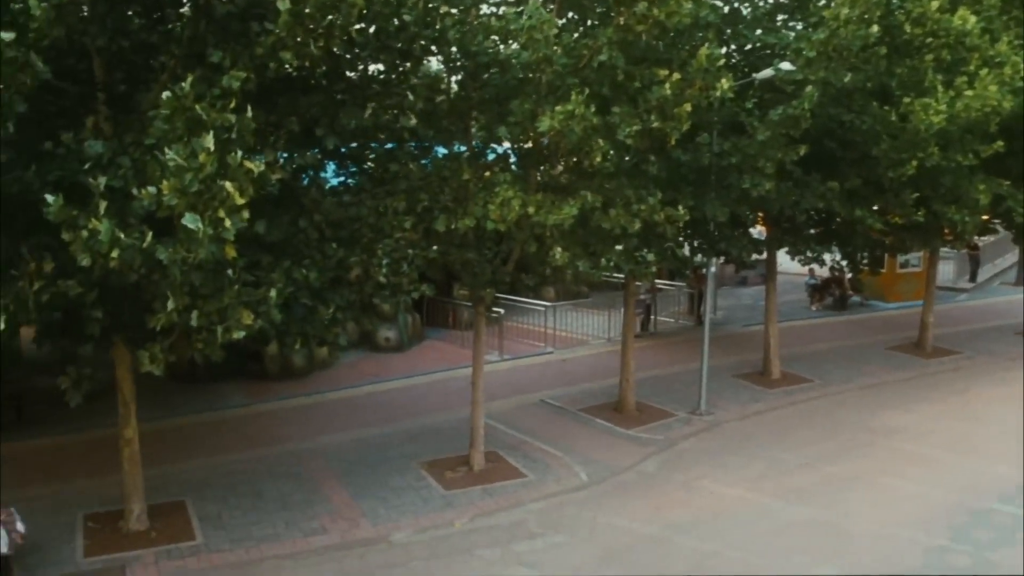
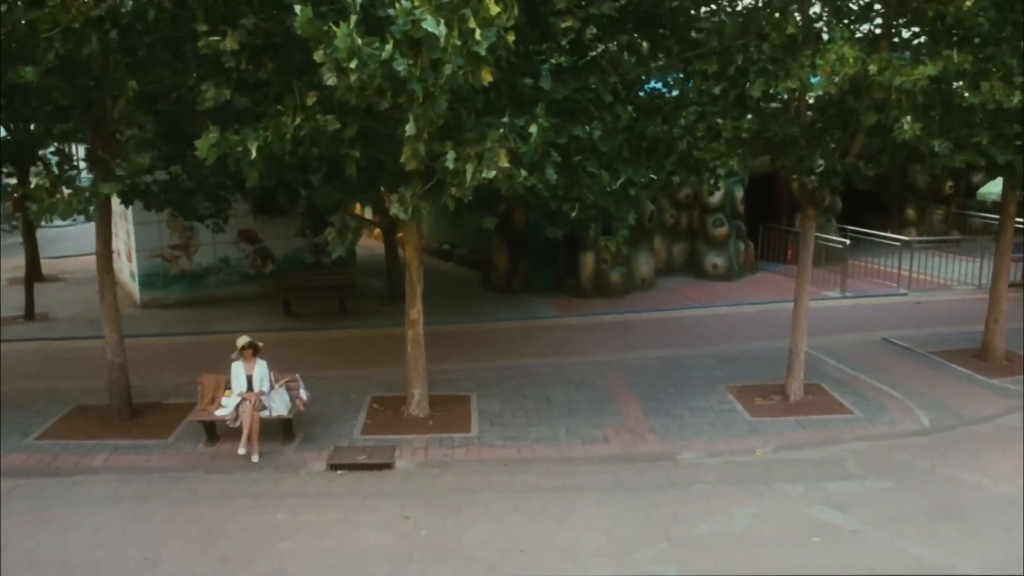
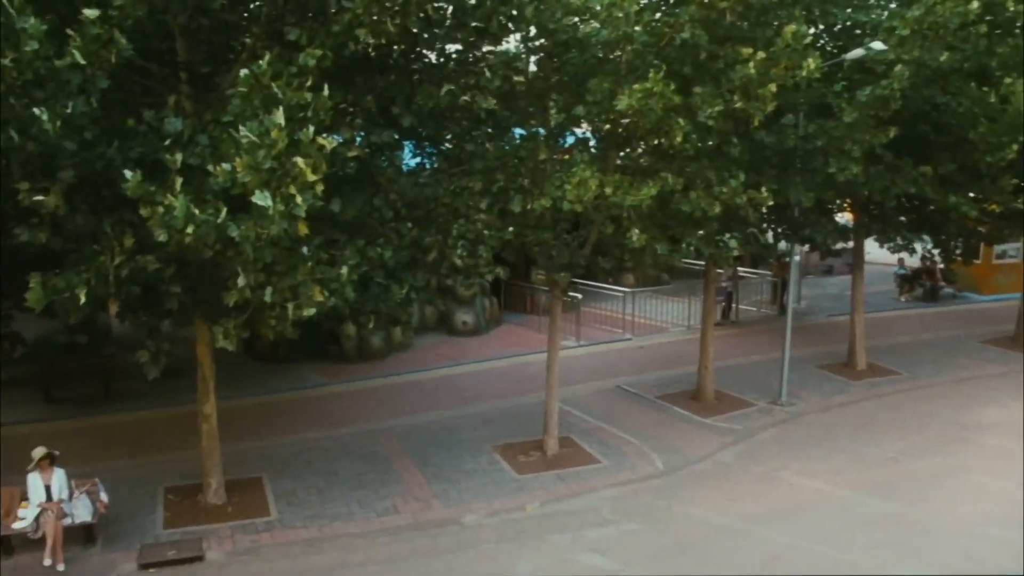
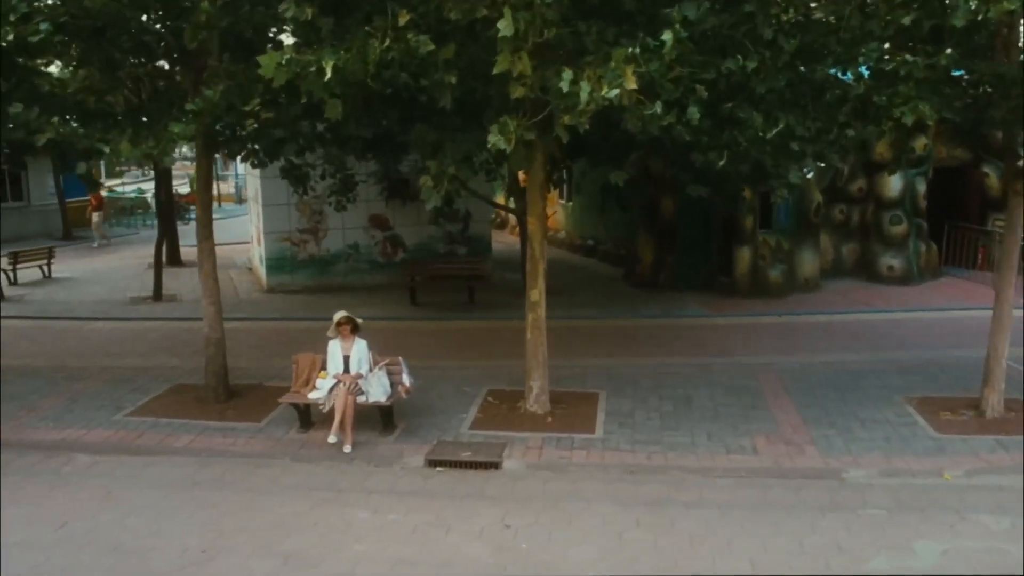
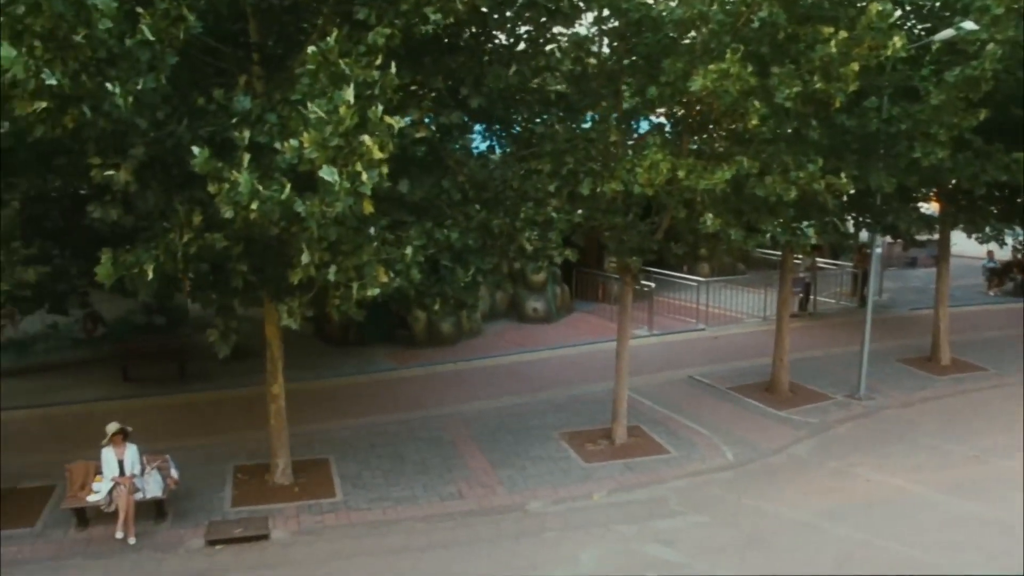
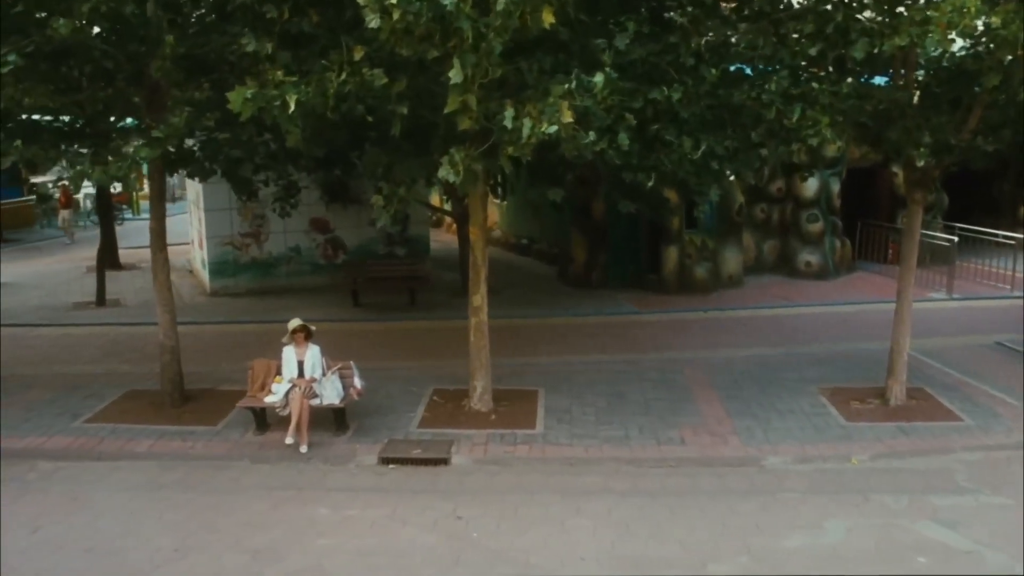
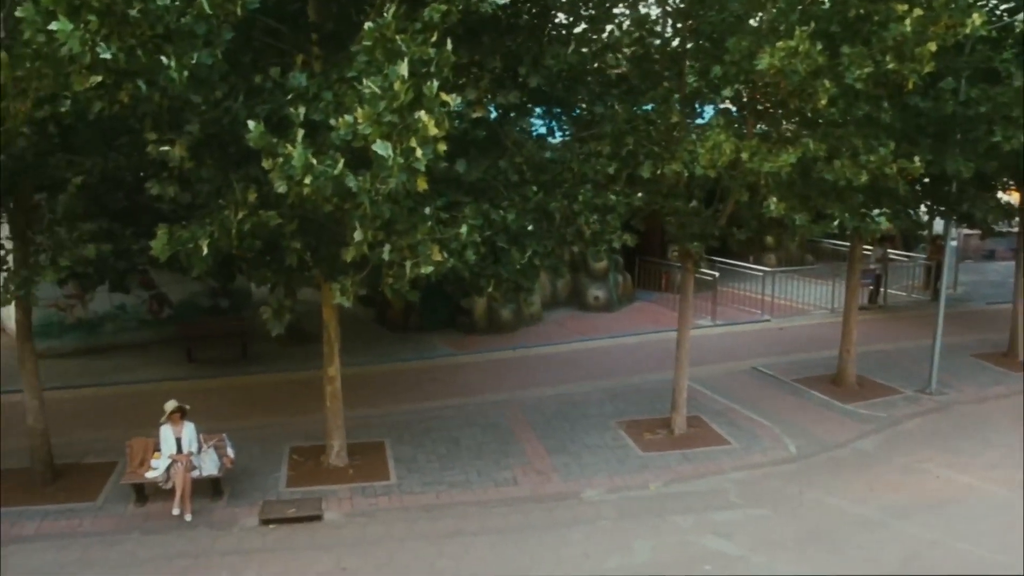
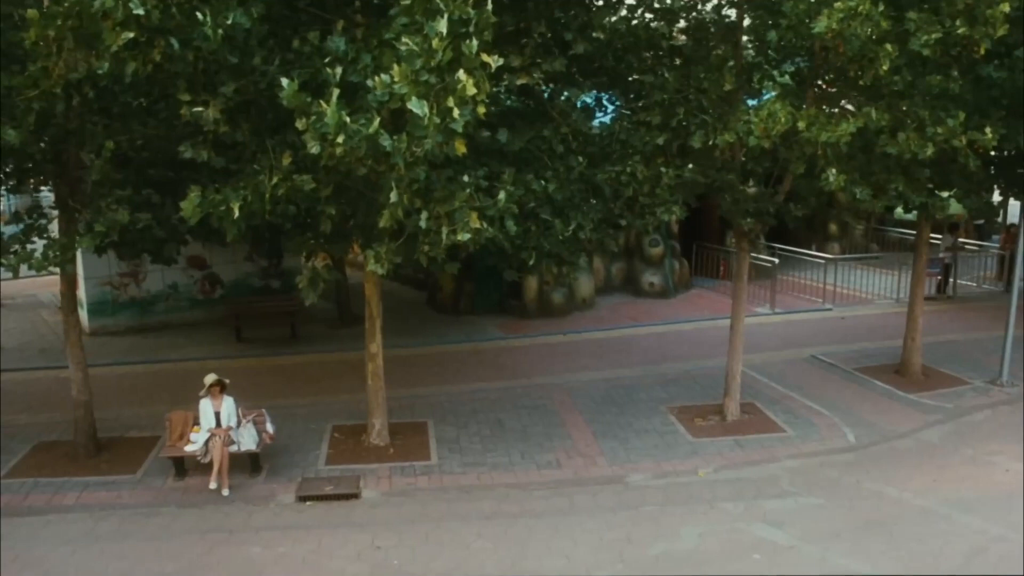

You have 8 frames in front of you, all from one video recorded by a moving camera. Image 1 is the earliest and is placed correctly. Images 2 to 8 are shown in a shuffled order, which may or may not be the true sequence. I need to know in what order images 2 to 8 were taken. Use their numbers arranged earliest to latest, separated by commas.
3, 5, 7, 8, 2, 6, 4
